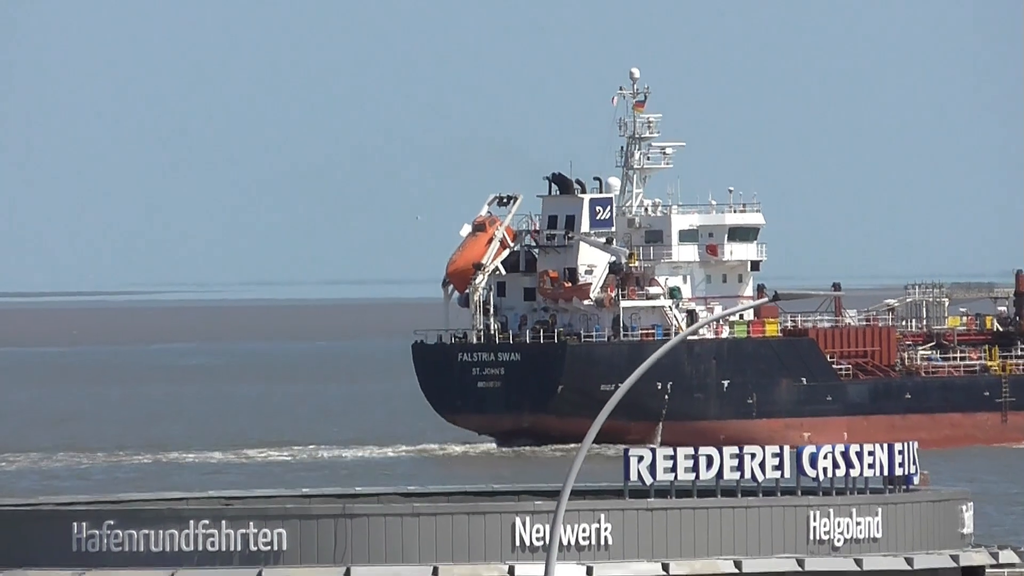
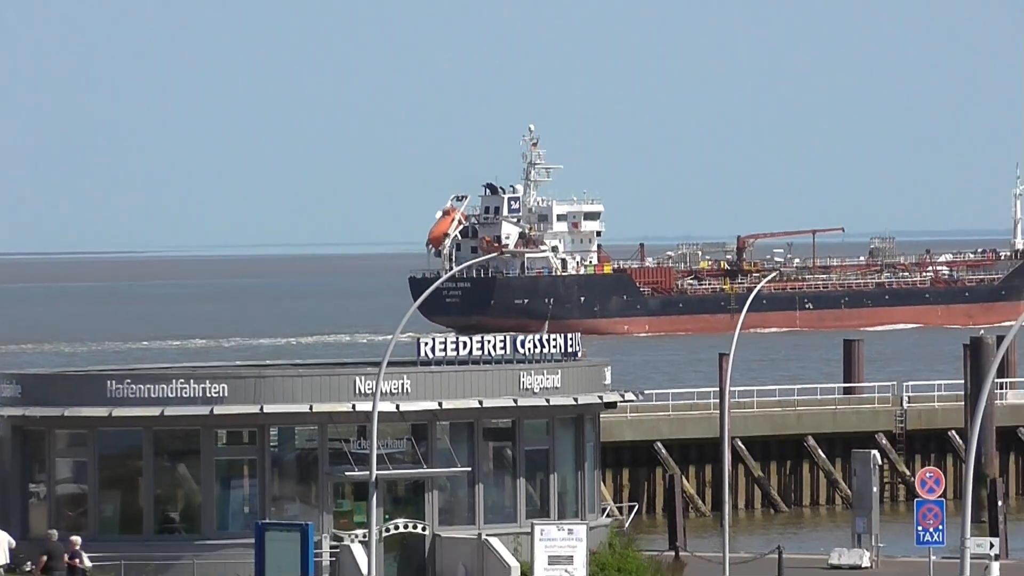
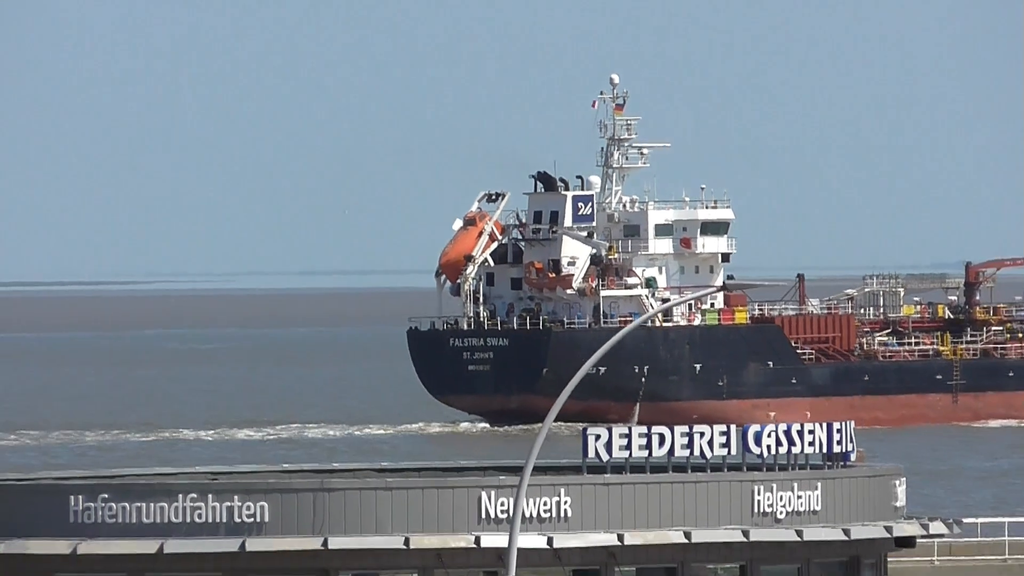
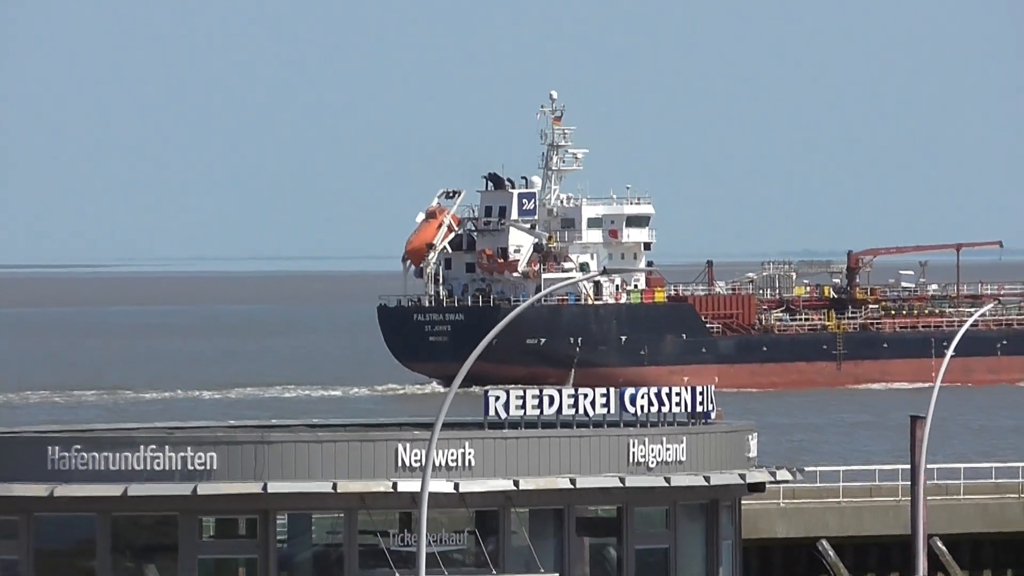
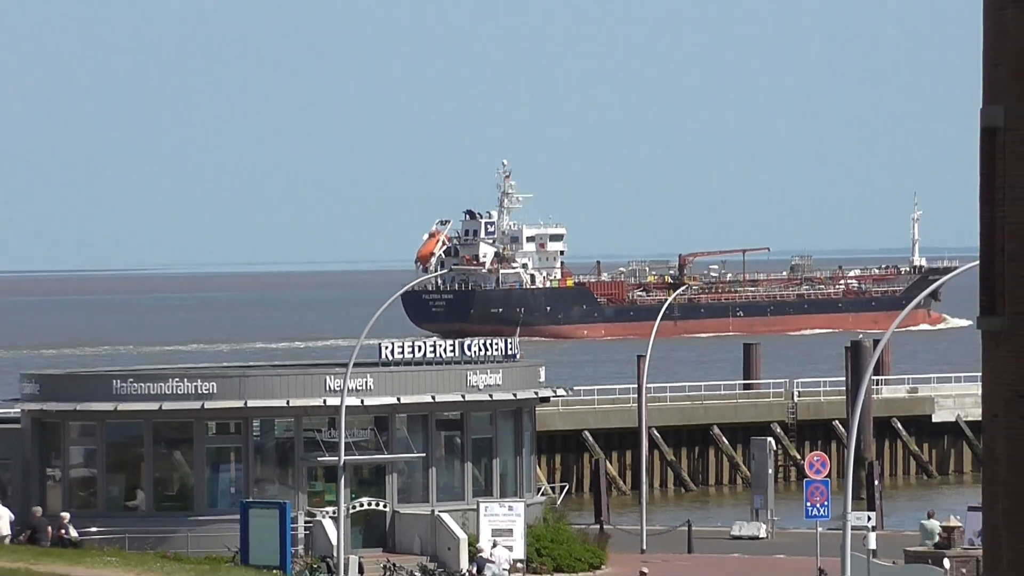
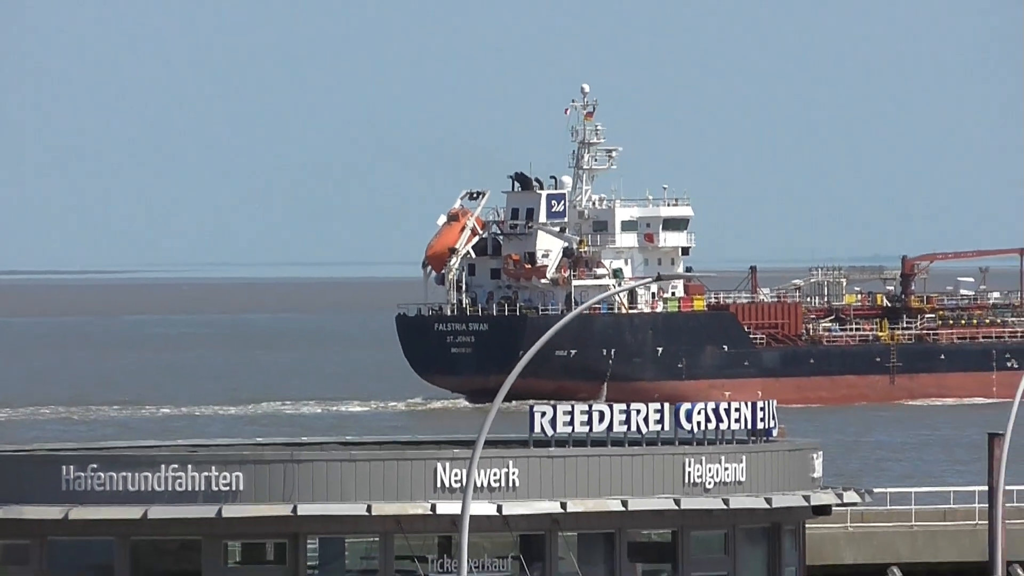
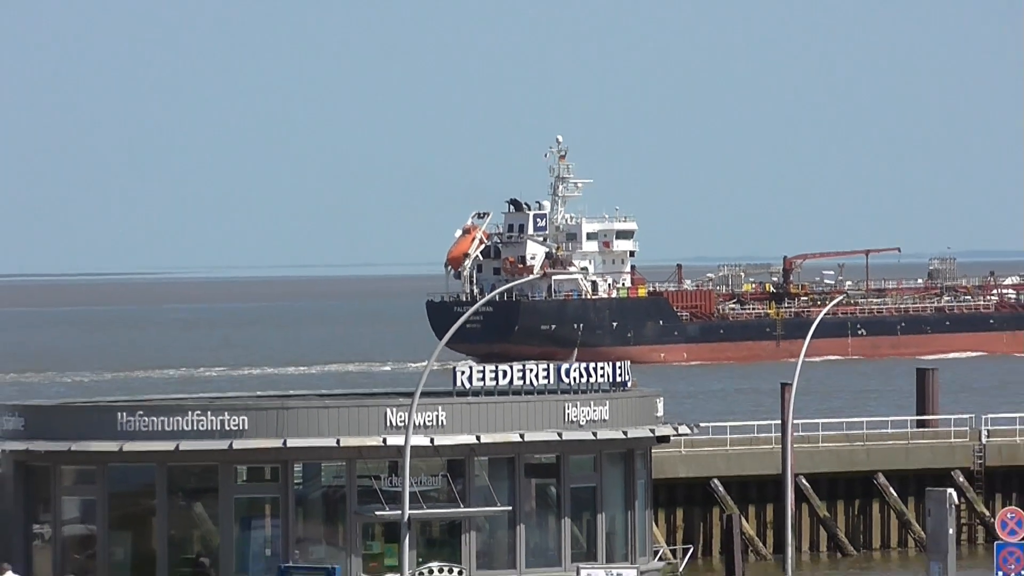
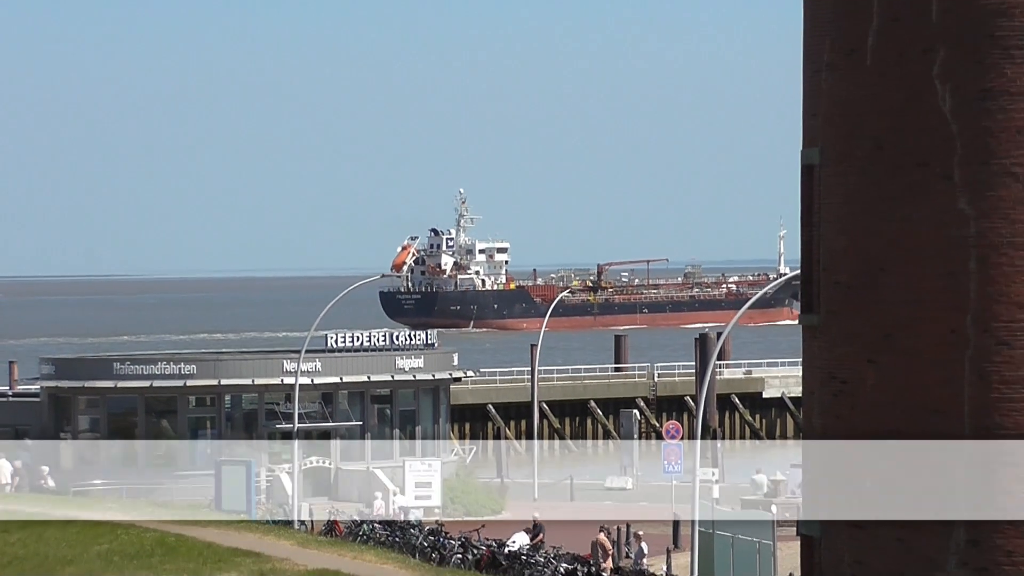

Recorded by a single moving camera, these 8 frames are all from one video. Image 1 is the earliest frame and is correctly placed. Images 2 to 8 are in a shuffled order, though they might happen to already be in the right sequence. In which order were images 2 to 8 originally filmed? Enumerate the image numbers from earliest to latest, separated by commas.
3, 6, 4, 7, 2, 5, 8
